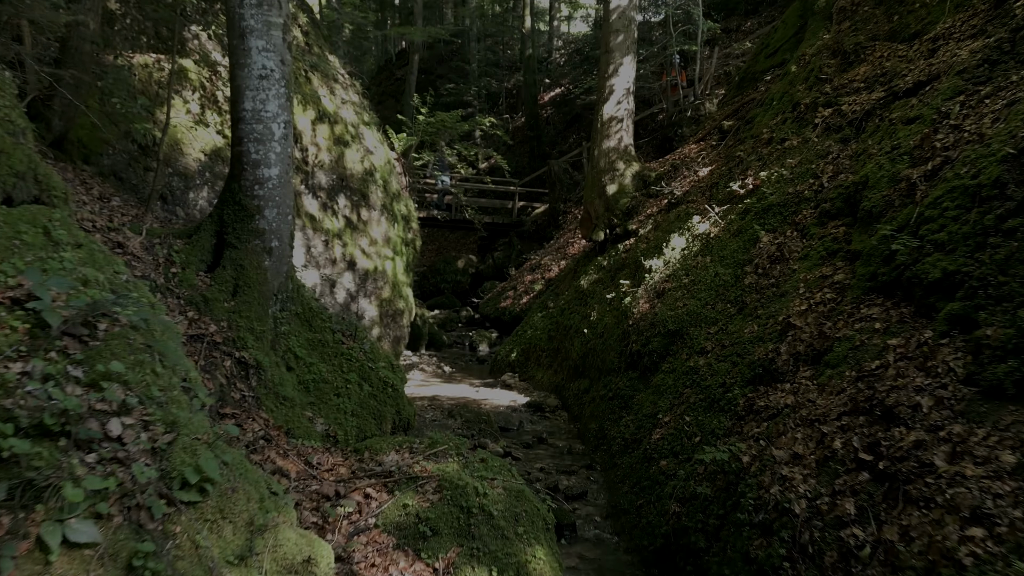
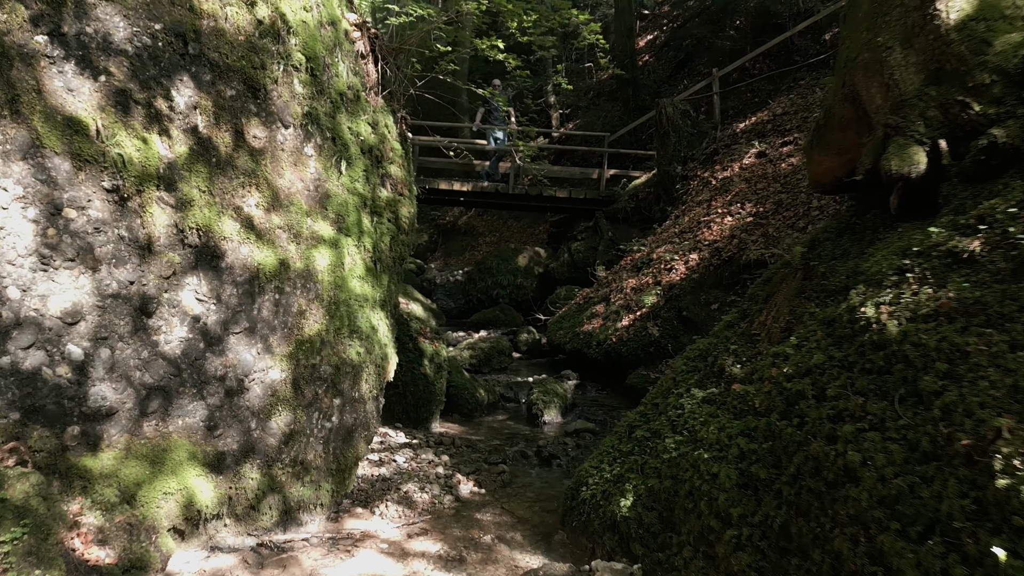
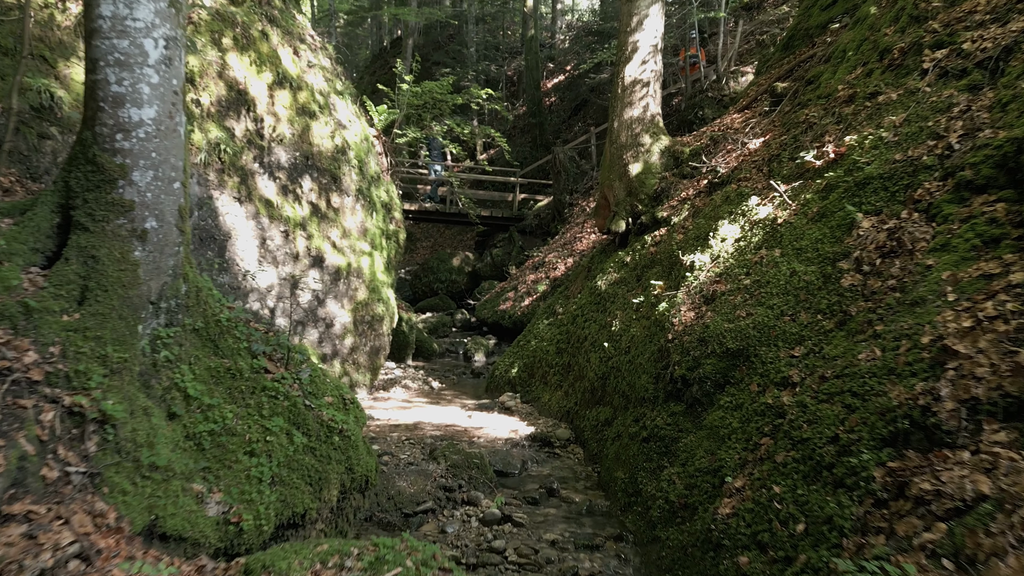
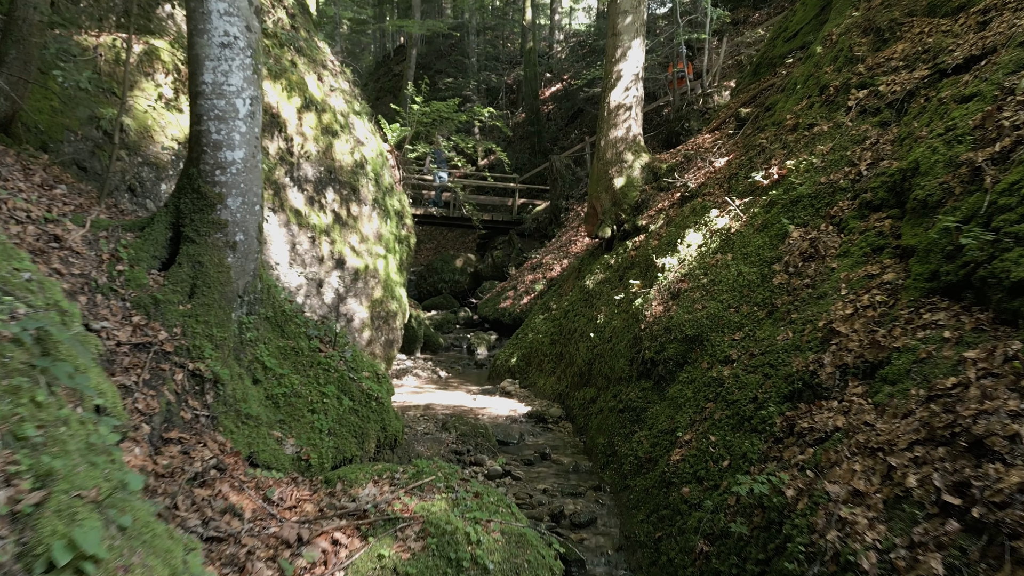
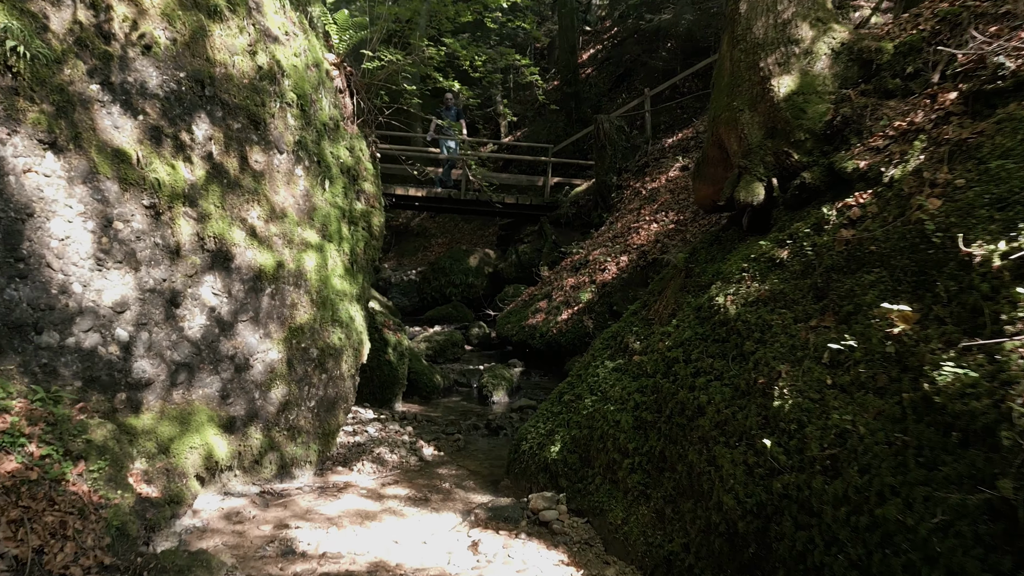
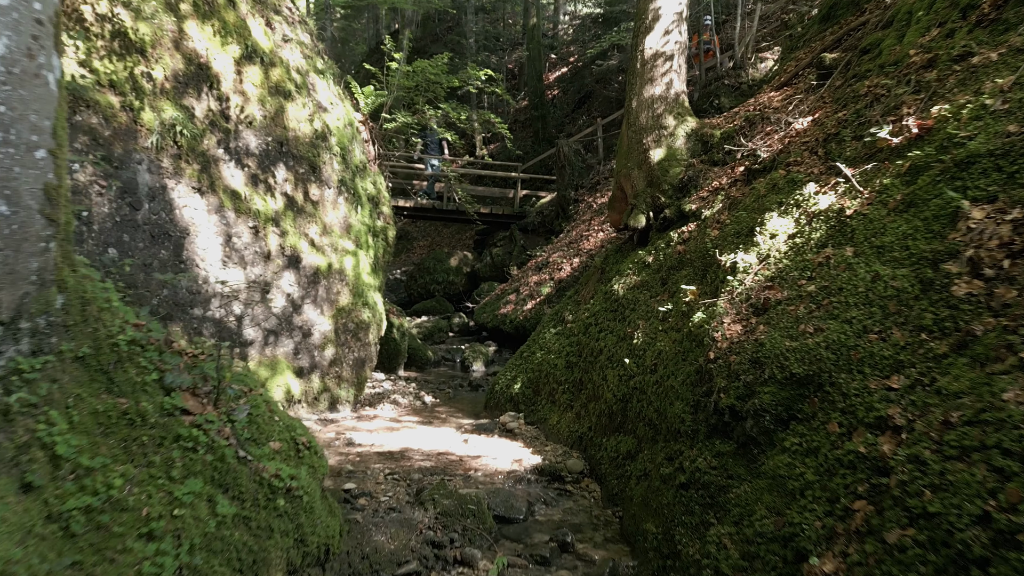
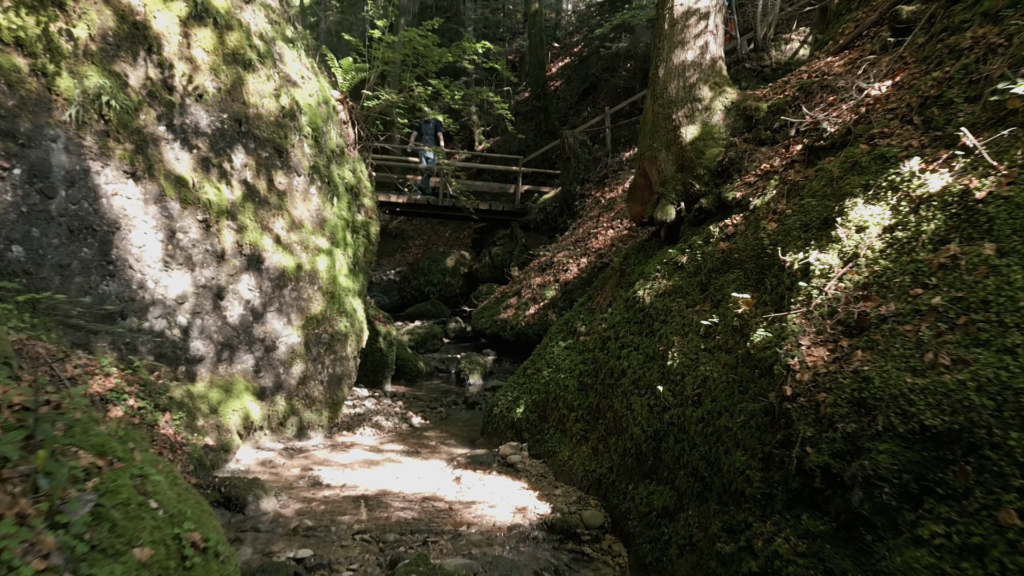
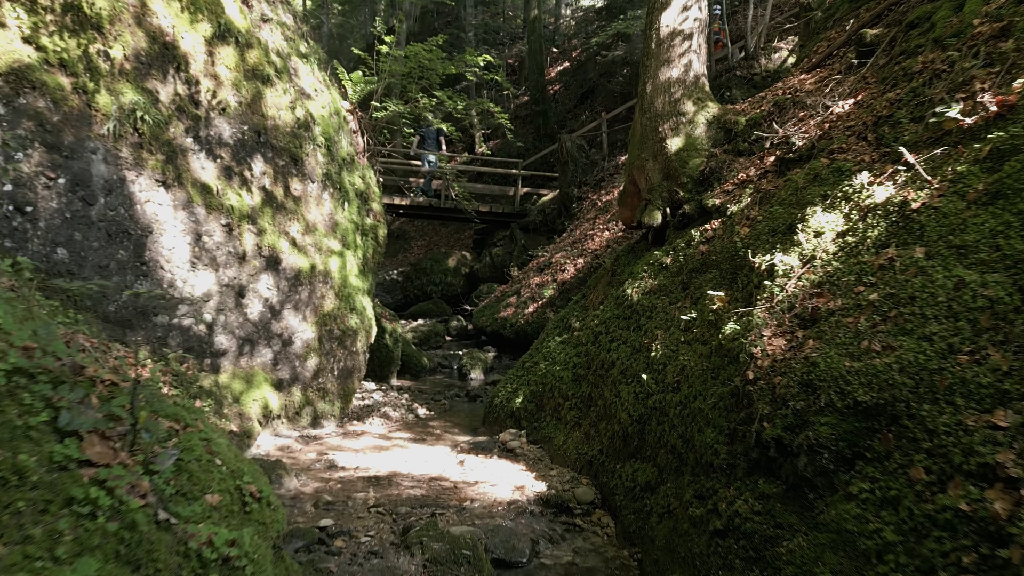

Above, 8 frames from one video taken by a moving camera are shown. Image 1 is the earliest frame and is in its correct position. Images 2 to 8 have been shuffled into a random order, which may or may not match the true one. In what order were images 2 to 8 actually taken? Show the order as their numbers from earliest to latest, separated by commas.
4, 3, 6, 8, 7, 5, 2
